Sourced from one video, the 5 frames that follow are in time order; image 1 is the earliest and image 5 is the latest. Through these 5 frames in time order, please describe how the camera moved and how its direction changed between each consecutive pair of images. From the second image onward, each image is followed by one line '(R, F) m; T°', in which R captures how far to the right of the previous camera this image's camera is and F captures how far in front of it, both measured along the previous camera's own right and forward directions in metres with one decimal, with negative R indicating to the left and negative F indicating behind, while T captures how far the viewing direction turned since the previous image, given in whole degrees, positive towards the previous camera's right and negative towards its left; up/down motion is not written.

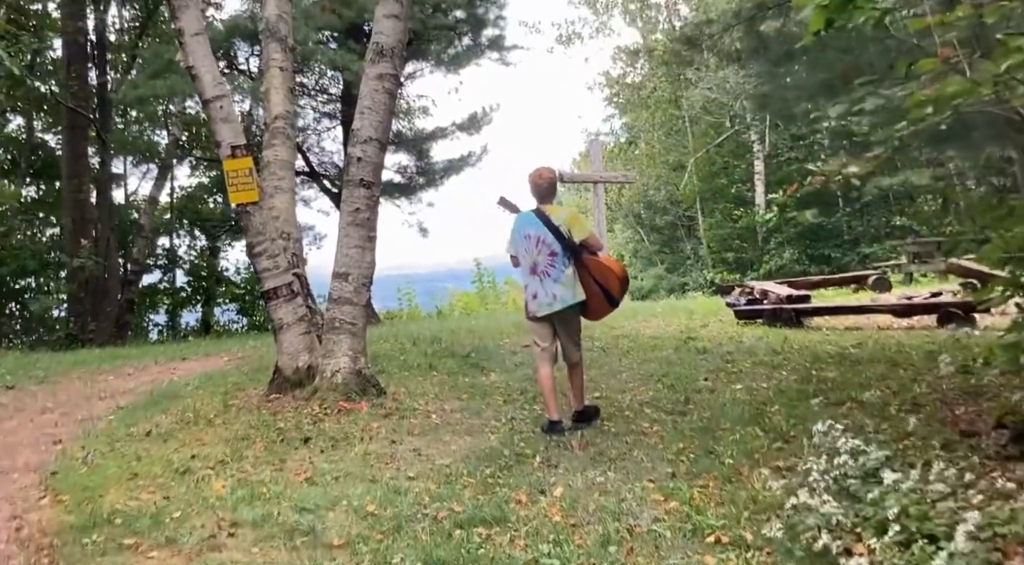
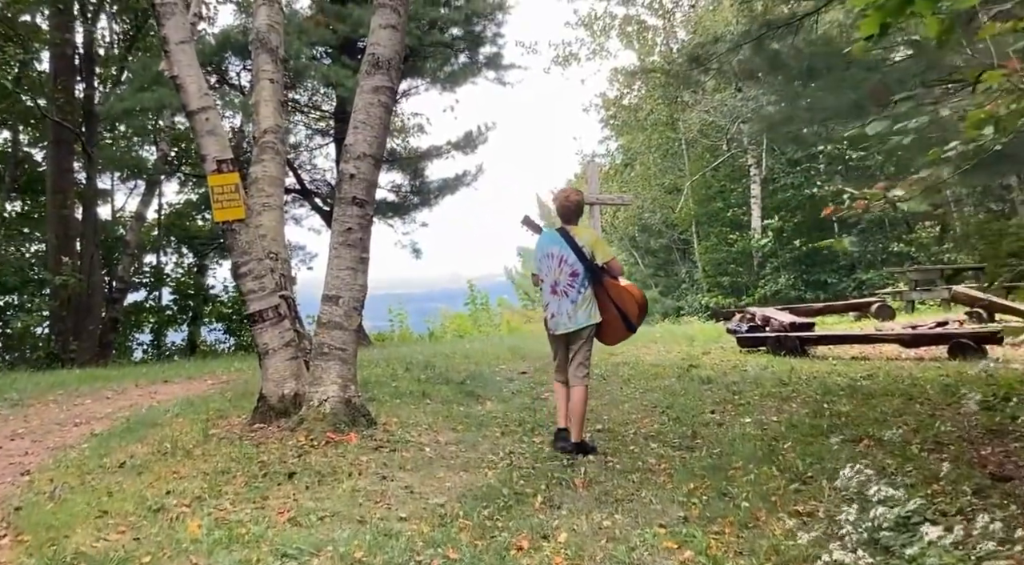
(-0.1, +0.3) m; +1°
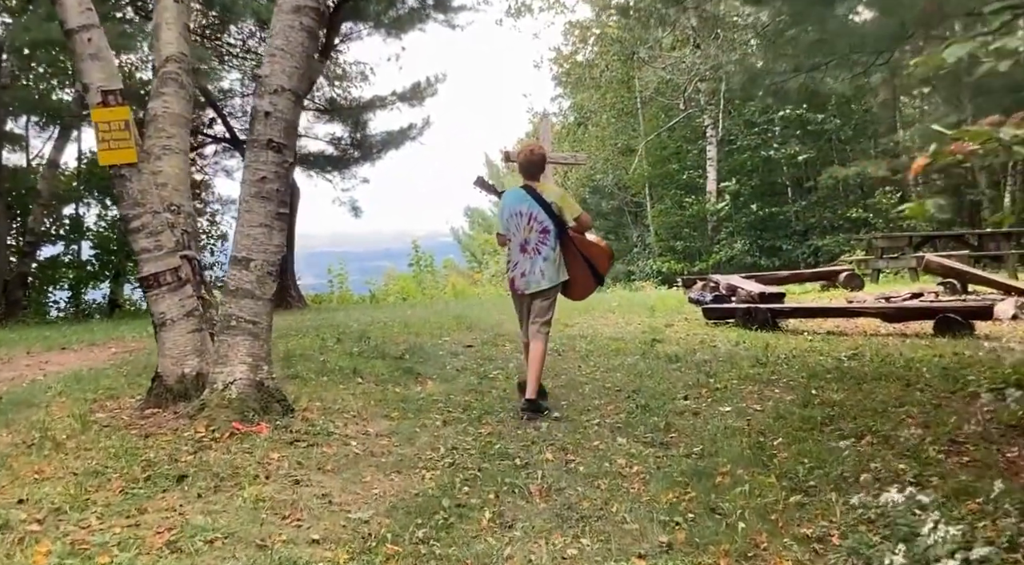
(0.0, +0.9) m; +4°
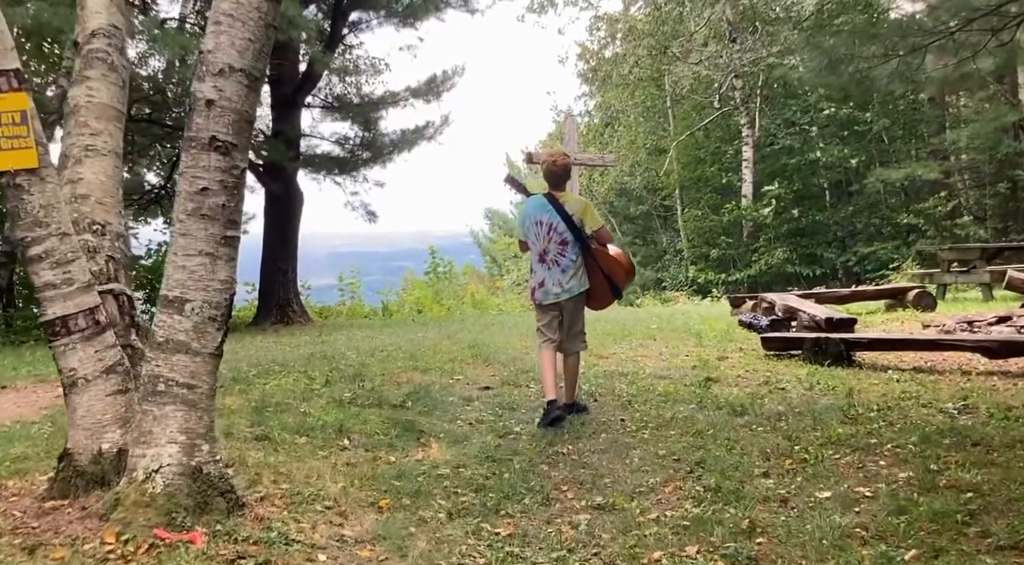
(0.0, +1.2) m; -1°
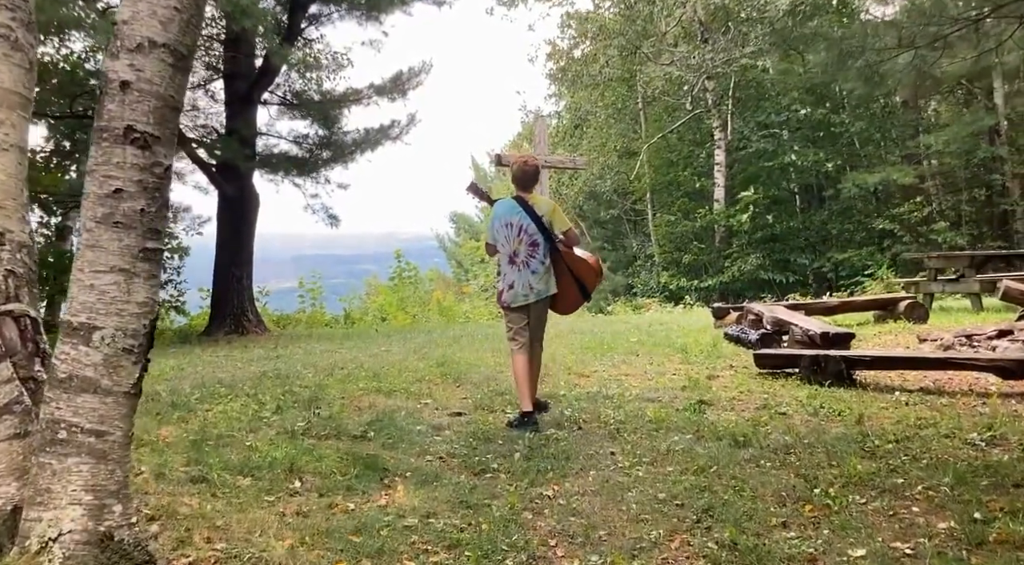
(-0.1, +0.6) m; +3°
